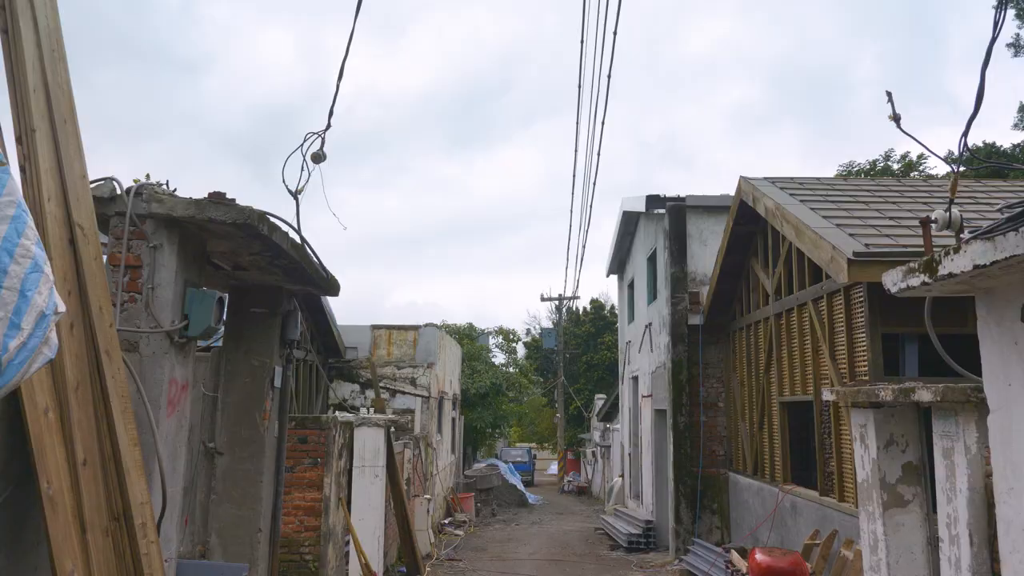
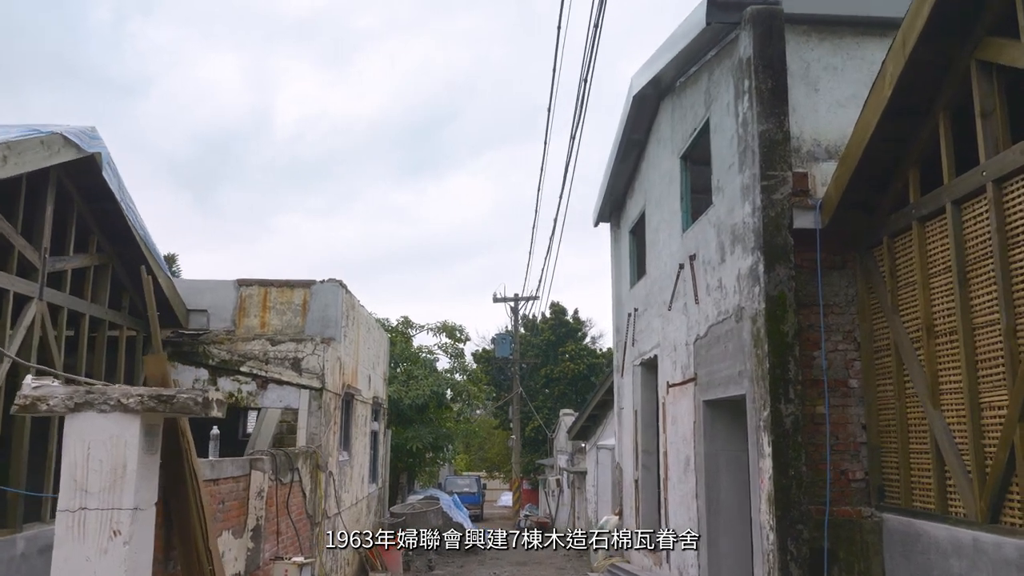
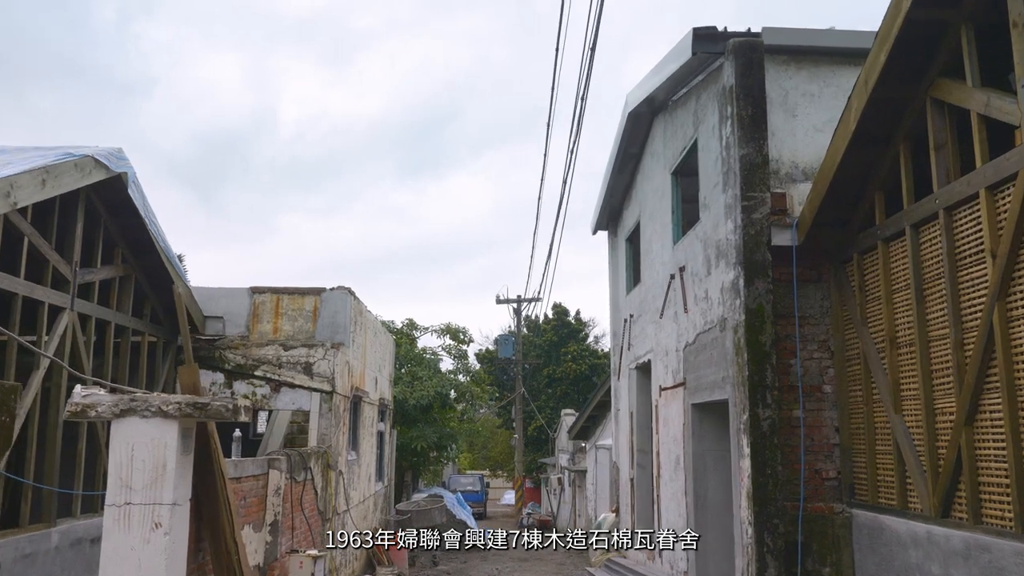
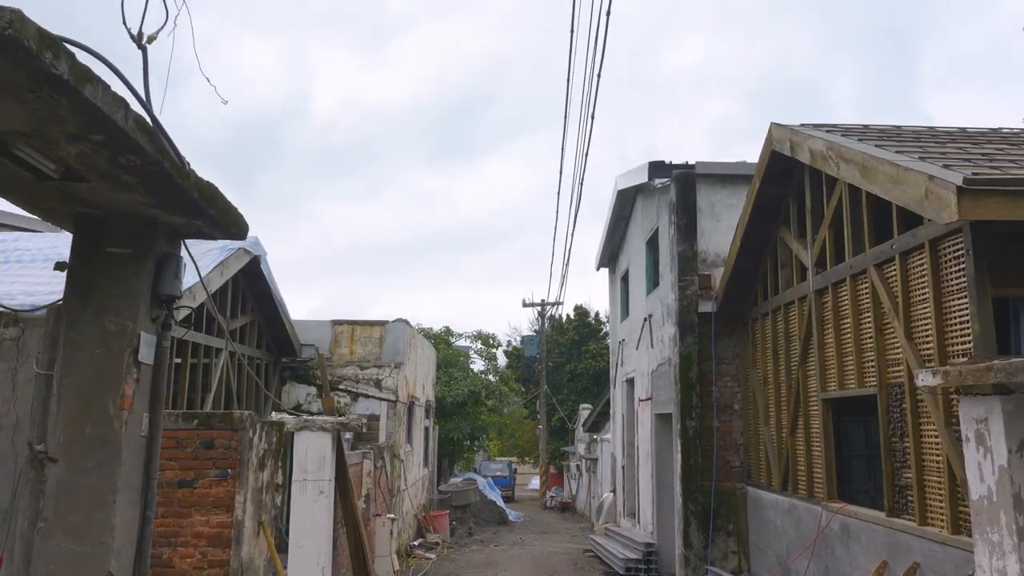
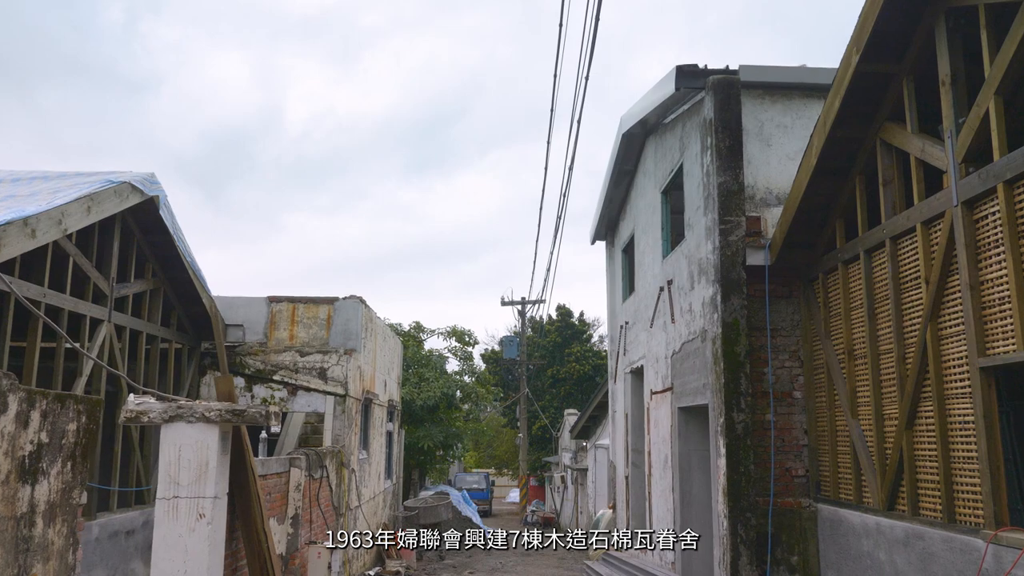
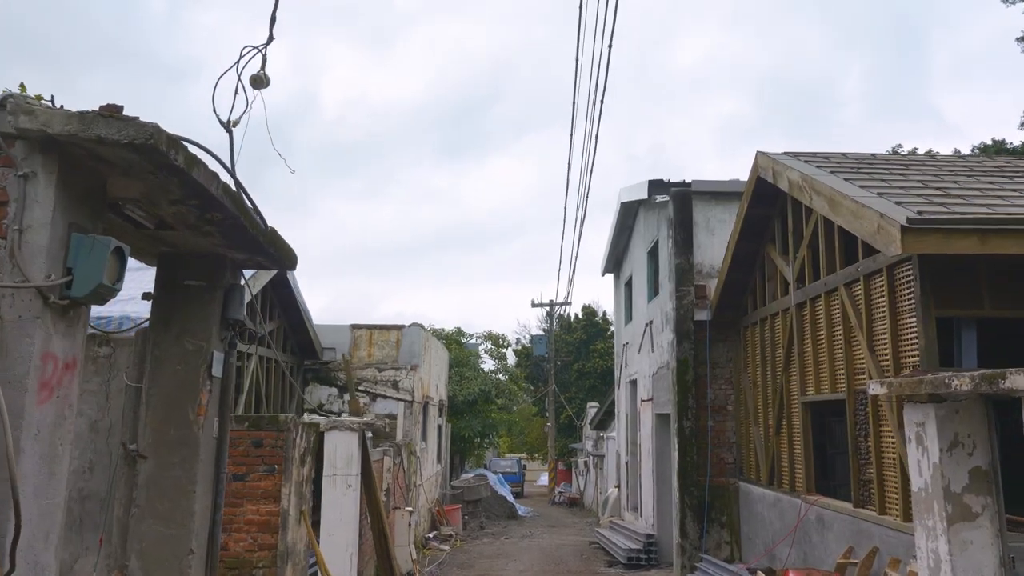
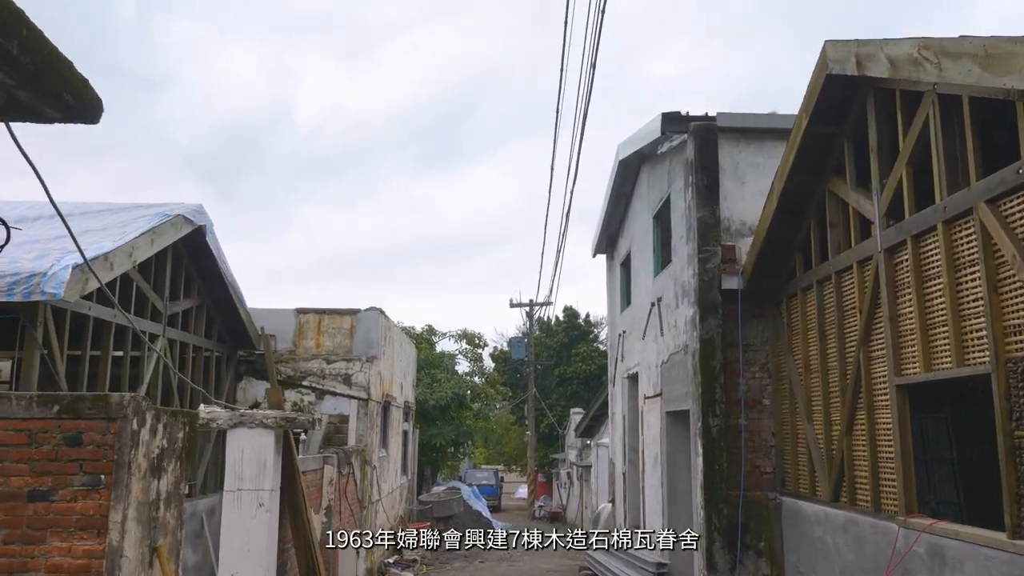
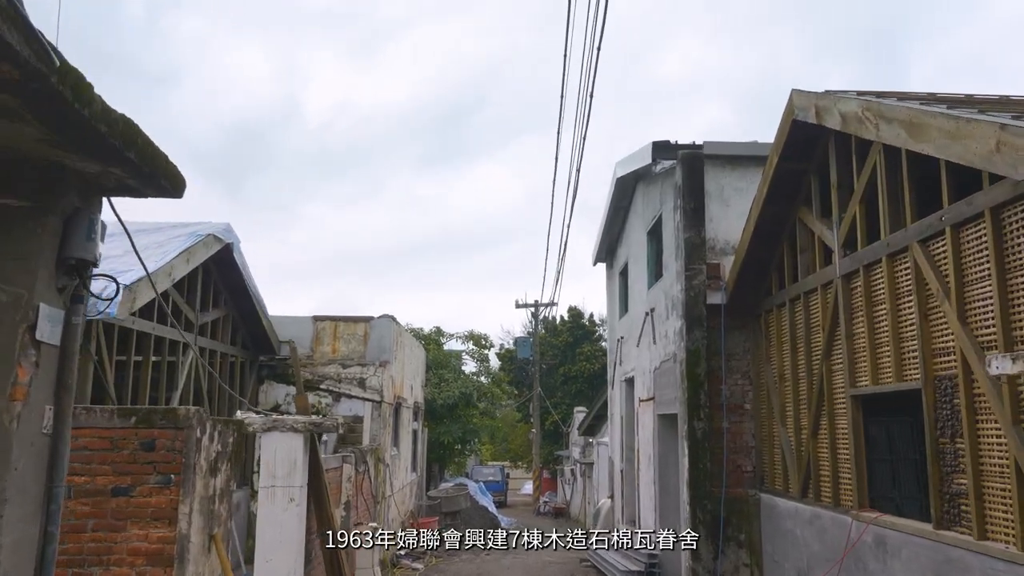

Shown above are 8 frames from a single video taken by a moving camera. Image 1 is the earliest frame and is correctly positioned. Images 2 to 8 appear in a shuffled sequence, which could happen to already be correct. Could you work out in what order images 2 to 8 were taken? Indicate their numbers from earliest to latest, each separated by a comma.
6, 4, 8, 7, 5, 3, 2
